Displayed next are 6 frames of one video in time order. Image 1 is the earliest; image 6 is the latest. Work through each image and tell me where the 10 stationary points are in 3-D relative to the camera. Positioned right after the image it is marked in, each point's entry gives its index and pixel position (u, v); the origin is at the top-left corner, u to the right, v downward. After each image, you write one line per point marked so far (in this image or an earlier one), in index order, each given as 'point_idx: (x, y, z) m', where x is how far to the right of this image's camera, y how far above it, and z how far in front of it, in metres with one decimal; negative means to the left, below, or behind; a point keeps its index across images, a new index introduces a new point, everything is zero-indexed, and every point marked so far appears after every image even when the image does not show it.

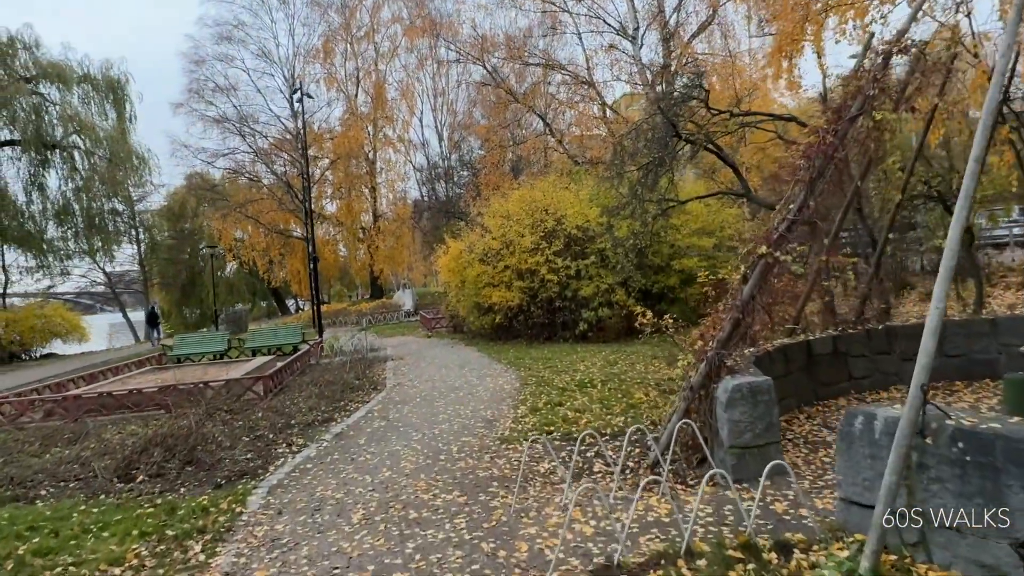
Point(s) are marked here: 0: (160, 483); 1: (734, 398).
0: (-3.3, -1.8, +6.4) m
1: (+1.6, -0.8, +4.9) m
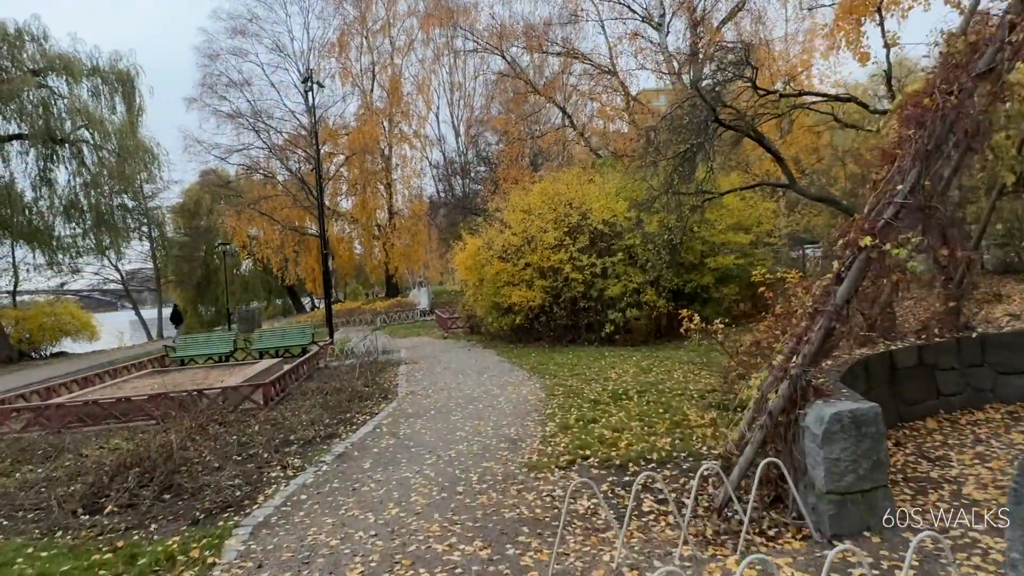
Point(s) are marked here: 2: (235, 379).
0: (-3.0, -1.8, +5.4) m
1: (+1.8, -0.8, +3.9) m
2: (-4.6, -1.5, +11.4) m
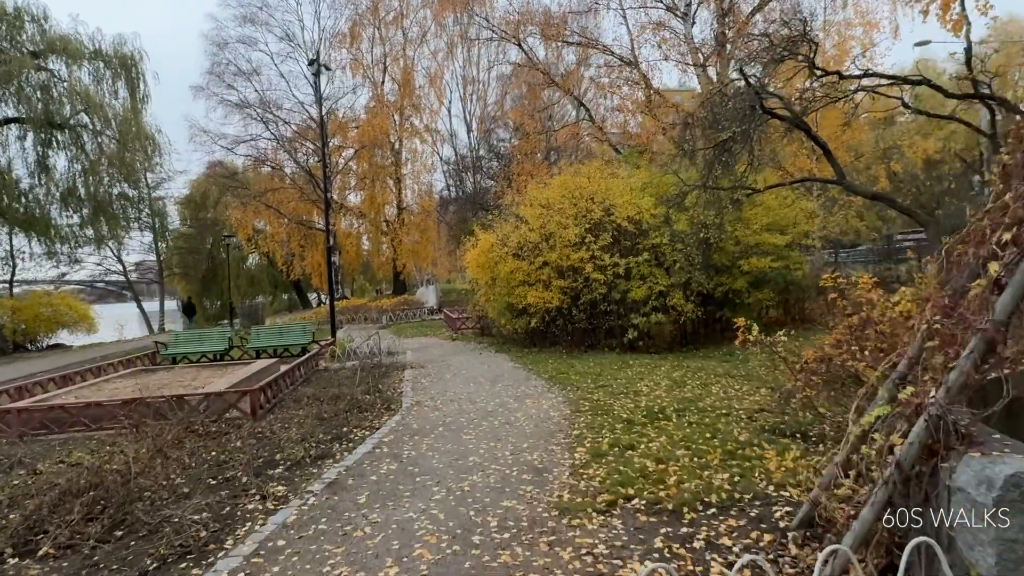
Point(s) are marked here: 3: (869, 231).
0: (-2.8, -1.7, +4.4) m
1: (+2.0, -0.8, +2.7) m
2: (-4.3, -1.4, +10.4) m
3: (+8.5, +1.3, +16.5) m
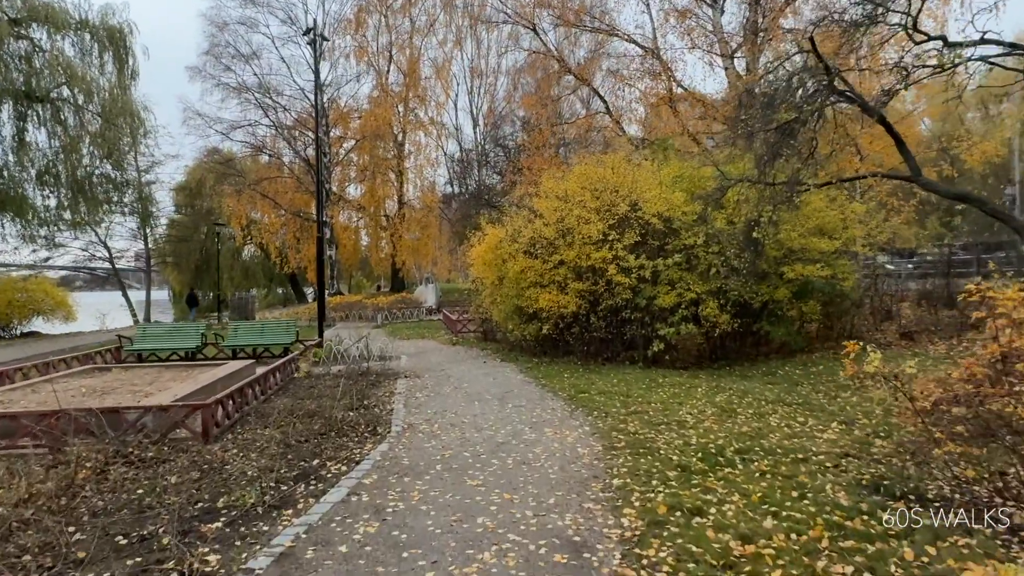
0: (-2.7, -1.6, +2.7) m
1: (+2.1, -0.9, +1.1) m
2: (-4.2, -1.3, +8.7) m
3: (+8.7, +1.0, +14.8) m
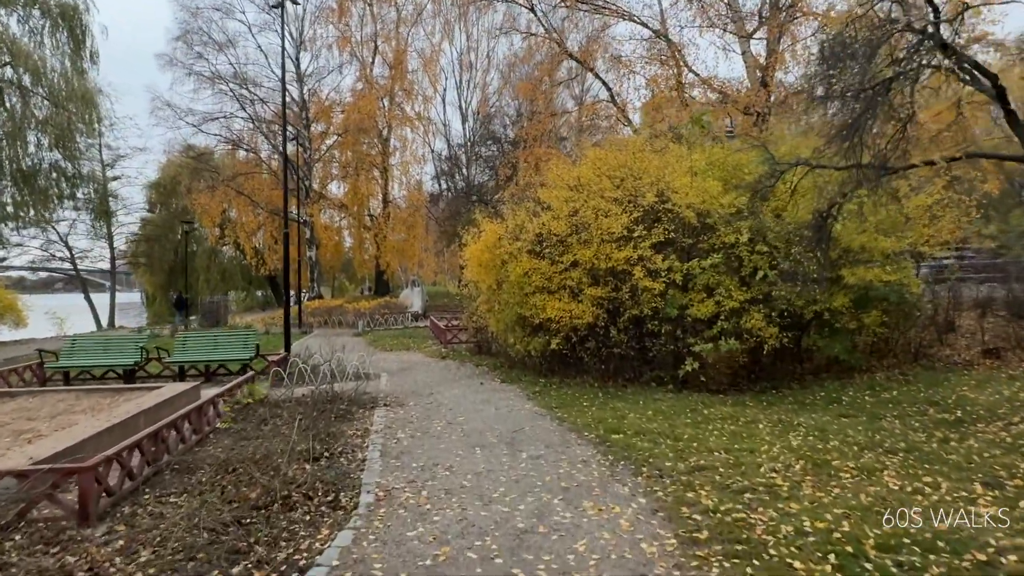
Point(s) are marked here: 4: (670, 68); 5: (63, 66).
0: (-2.4, -1.7, +0.5) m
1: (+2.4, -1.0, -1.0) m
2: (-4.0, -1.3, +6.5) m
3: (+8.7, +0.9, +12.9) m
4: (+4.3, +6.0, +18.3) m
5: (-12.7, +6.4, +19.2) m
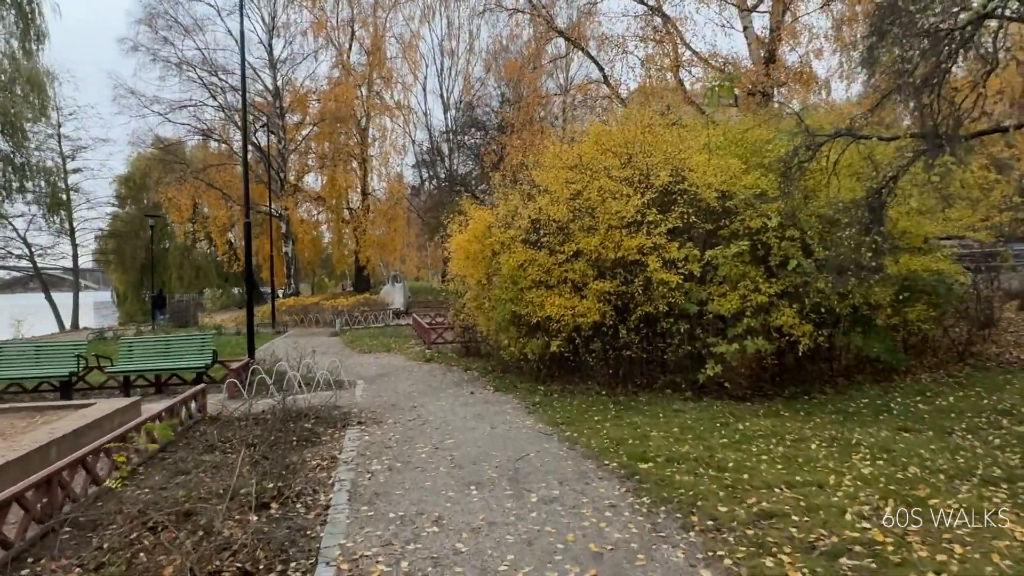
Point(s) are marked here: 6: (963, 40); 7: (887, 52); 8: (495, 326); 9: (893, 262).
0: (-2.3, -1.7, -0.9) m
1: (+2.6, -0.9, -2.3) m
2: (-4.0, -1.3, +5.0) m
3: (+8.5, +1.0, +11.7) m
4: (+4.0, +6.1, +17.0) m
5: (-13.1, +6.4, +17.5) m
6: (+3.8, +2.1, +5.9) m
7: (+3.3, +2.2, +6.4) m
8: (-0.3, -0.6, +10.5) m
9: (+4.8, +0.3, +8.7) m
